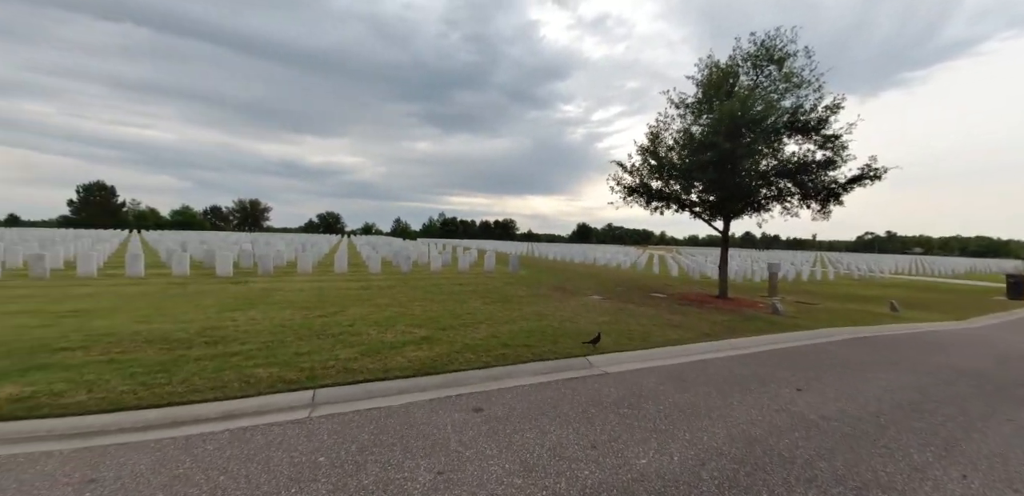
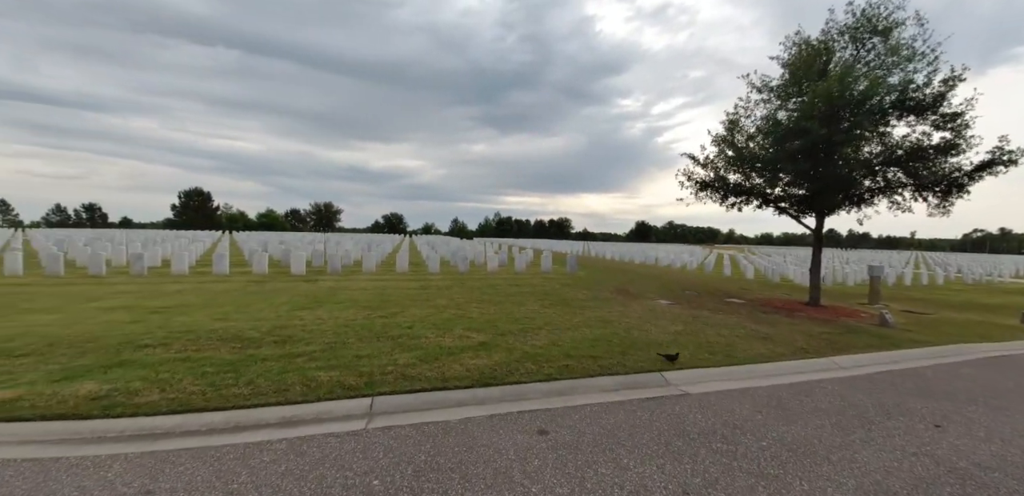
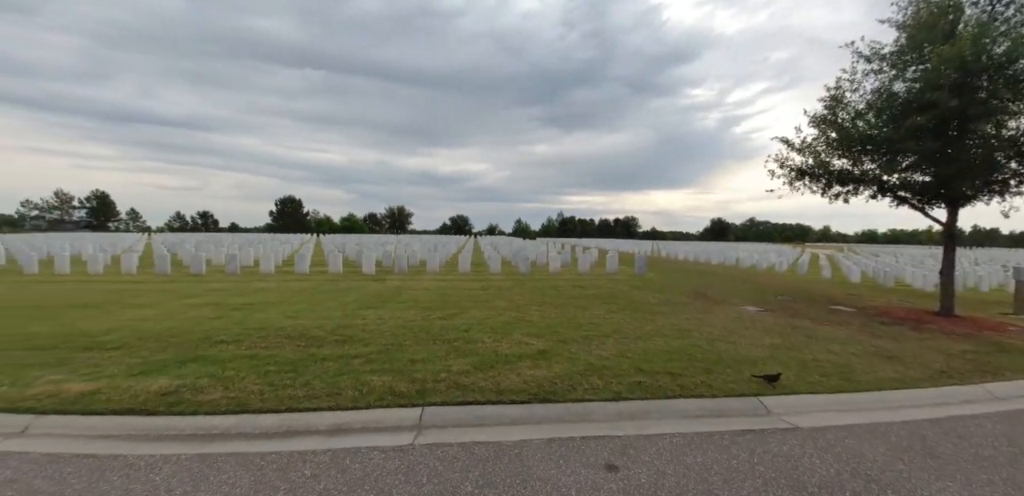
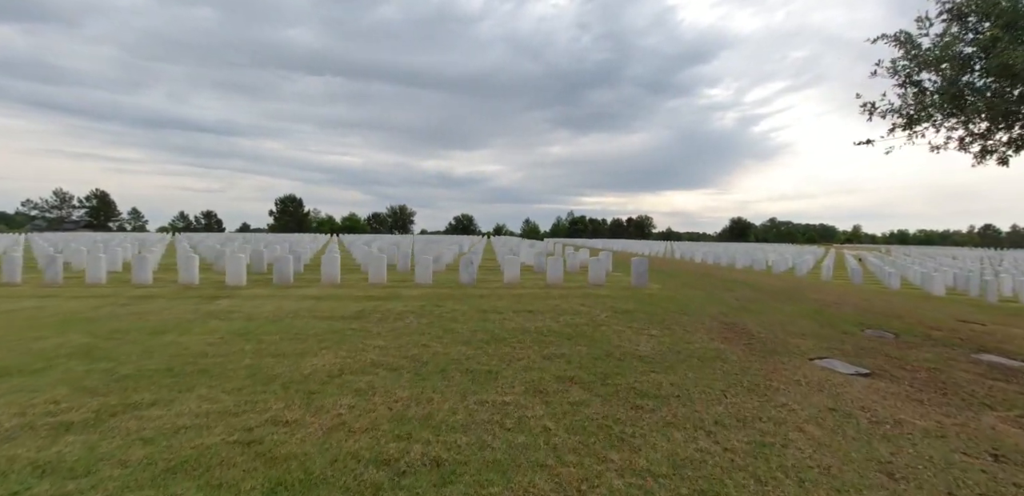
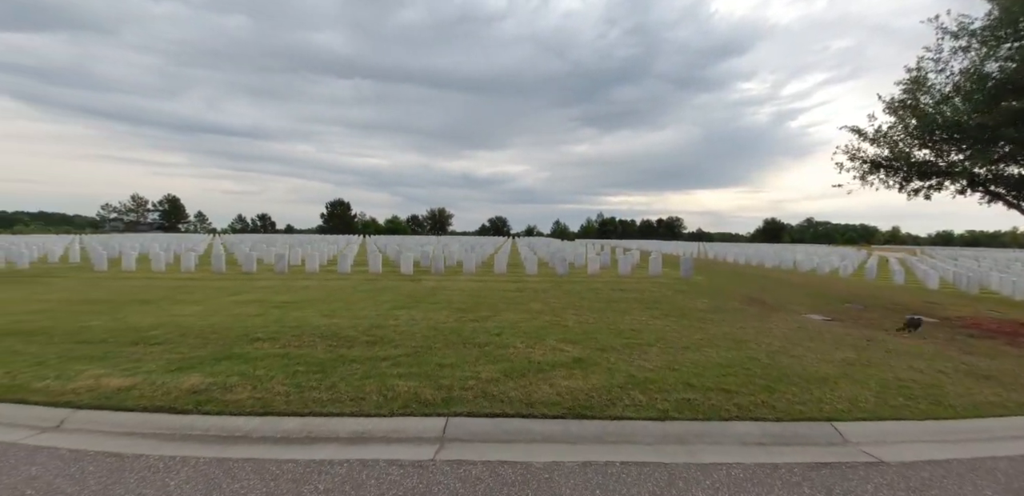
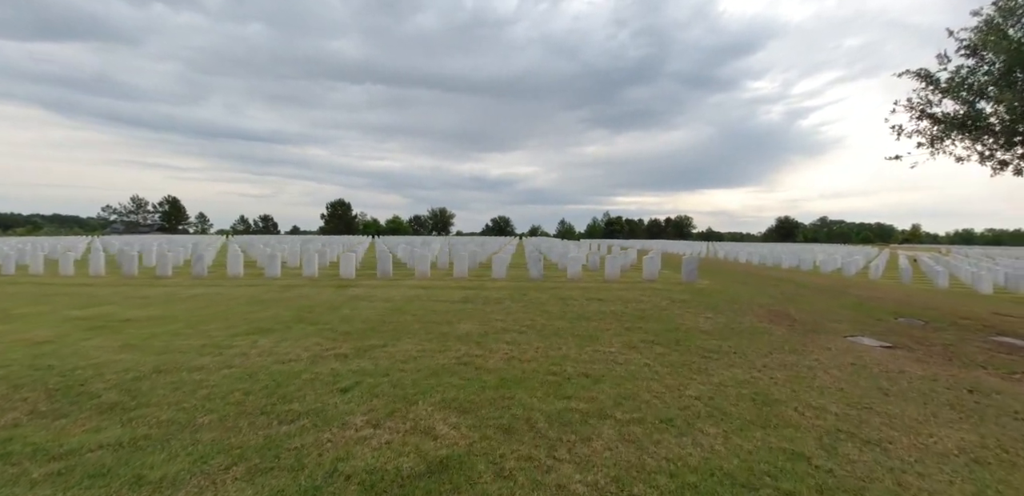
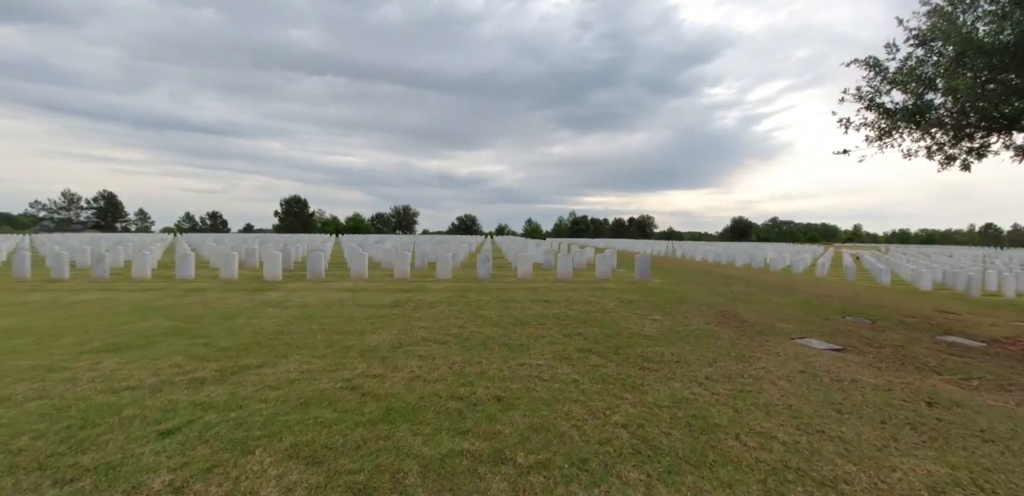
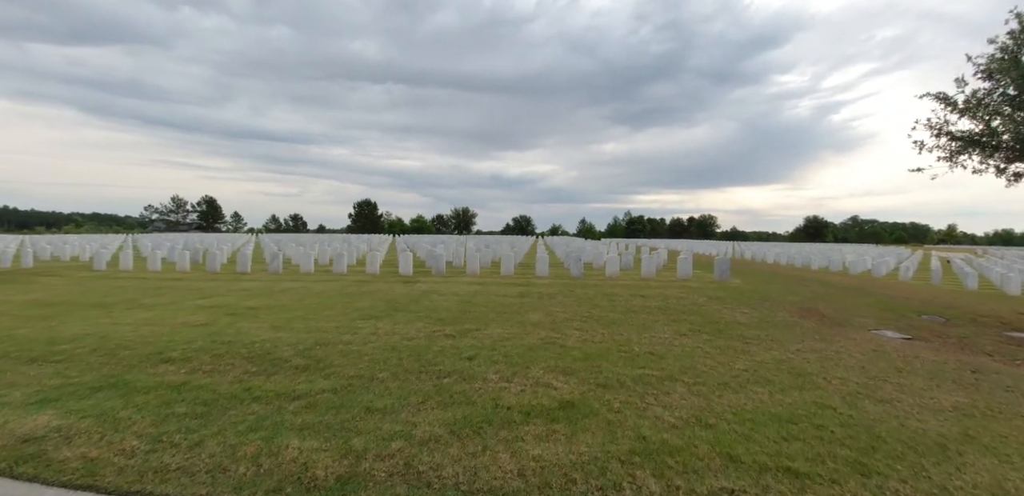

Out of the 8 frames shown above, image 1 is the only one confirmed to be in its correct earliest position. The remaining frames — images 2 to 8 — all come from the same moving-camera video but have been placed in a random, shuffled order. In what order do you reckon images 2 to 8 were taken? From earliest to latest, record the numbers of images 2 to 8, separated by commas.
2, 3, 5, 8, 6, 7, 4
